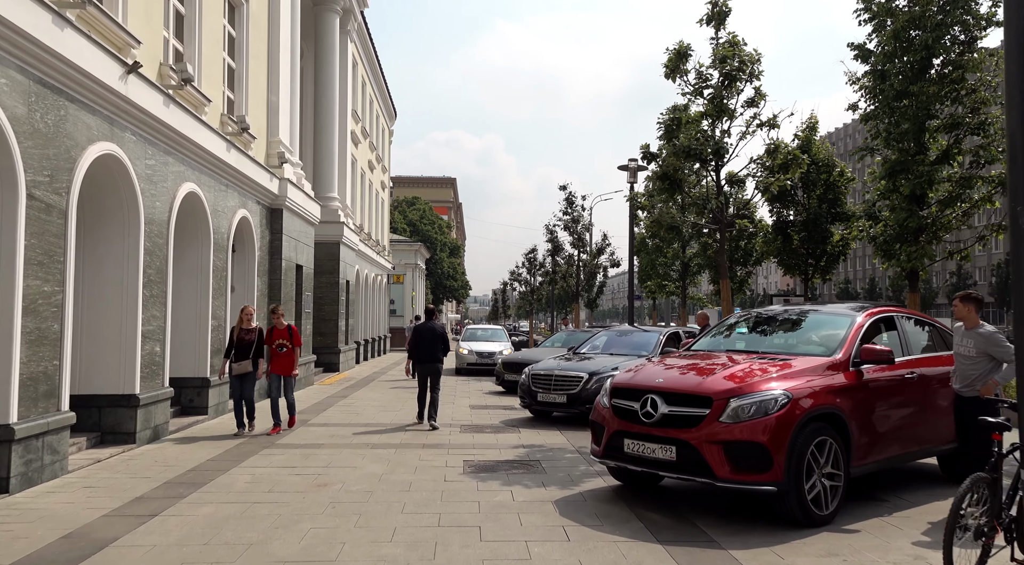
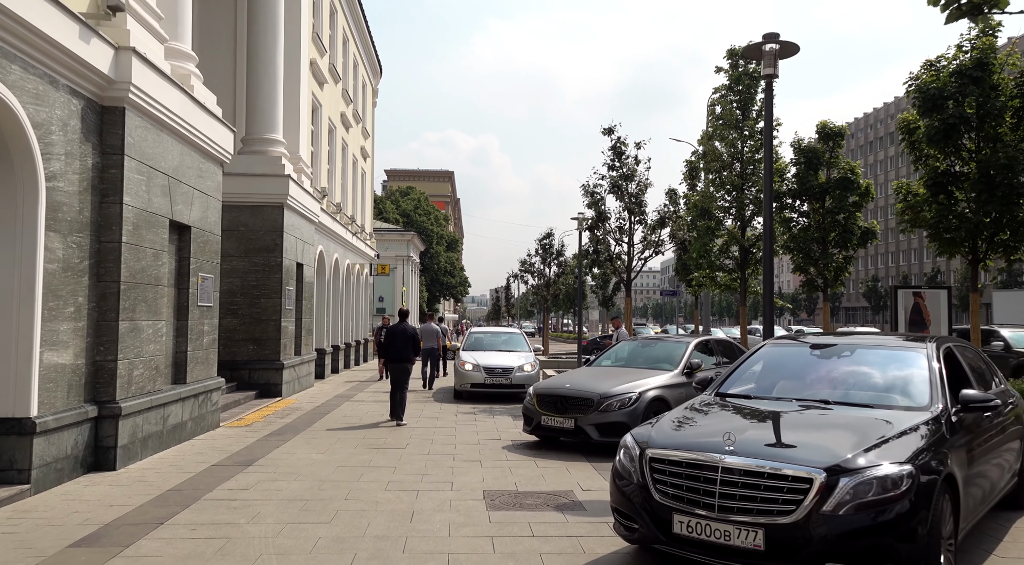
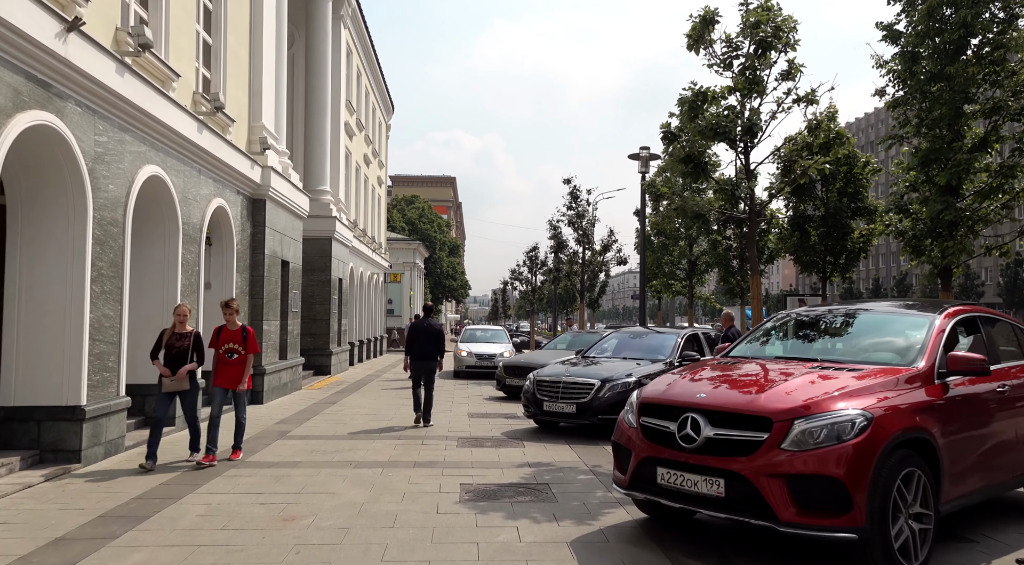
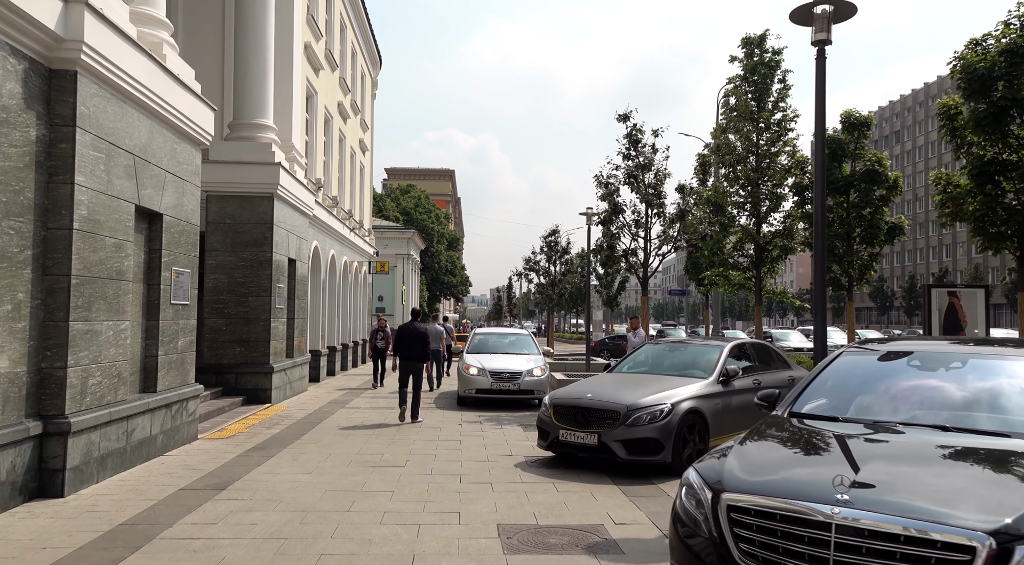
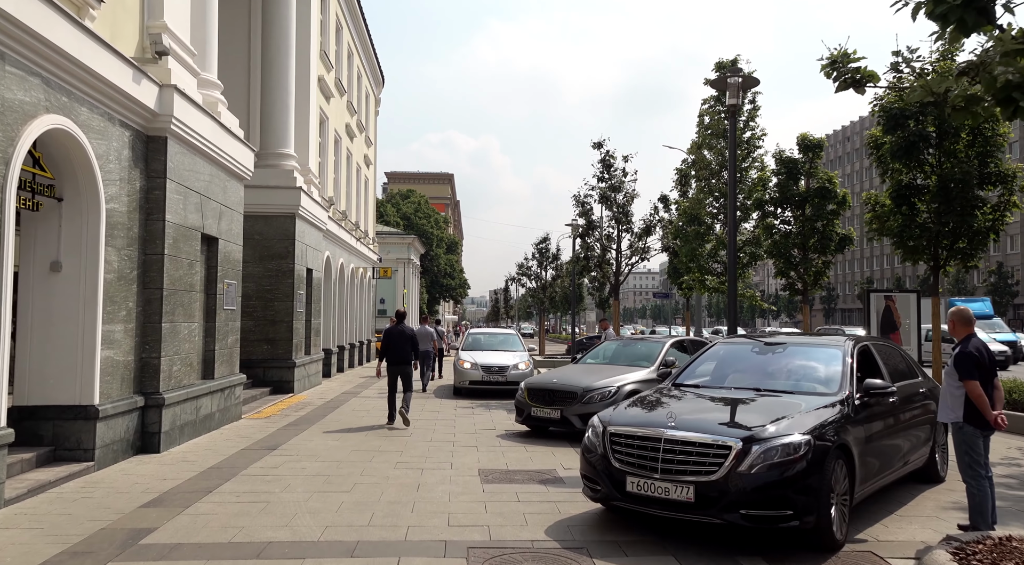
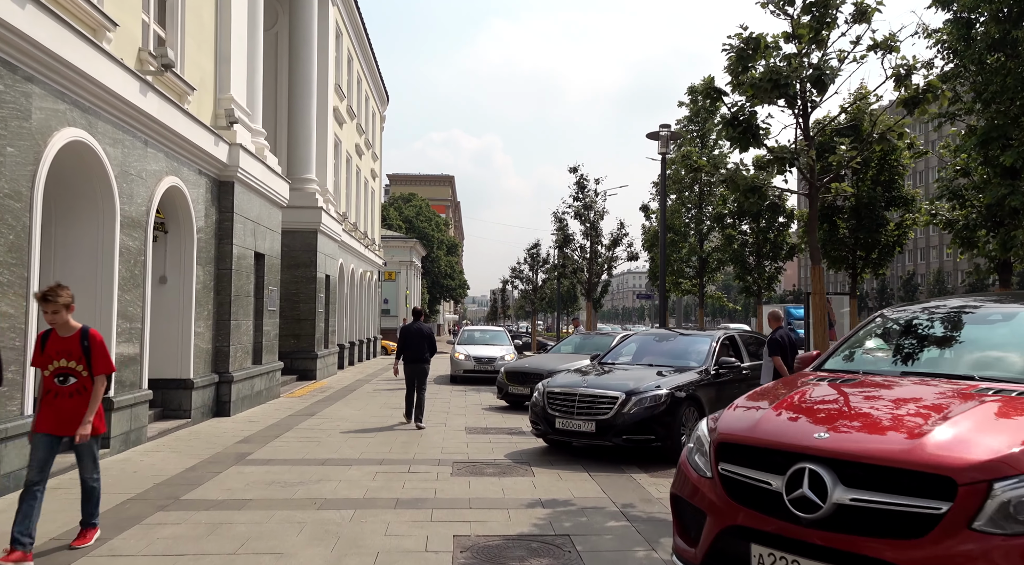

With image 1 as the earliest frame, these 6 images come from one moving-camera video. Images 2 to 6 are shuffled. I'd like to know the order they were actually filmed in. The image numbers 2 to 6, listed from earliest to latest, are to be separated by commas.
3, 6, 5, 2, 4
